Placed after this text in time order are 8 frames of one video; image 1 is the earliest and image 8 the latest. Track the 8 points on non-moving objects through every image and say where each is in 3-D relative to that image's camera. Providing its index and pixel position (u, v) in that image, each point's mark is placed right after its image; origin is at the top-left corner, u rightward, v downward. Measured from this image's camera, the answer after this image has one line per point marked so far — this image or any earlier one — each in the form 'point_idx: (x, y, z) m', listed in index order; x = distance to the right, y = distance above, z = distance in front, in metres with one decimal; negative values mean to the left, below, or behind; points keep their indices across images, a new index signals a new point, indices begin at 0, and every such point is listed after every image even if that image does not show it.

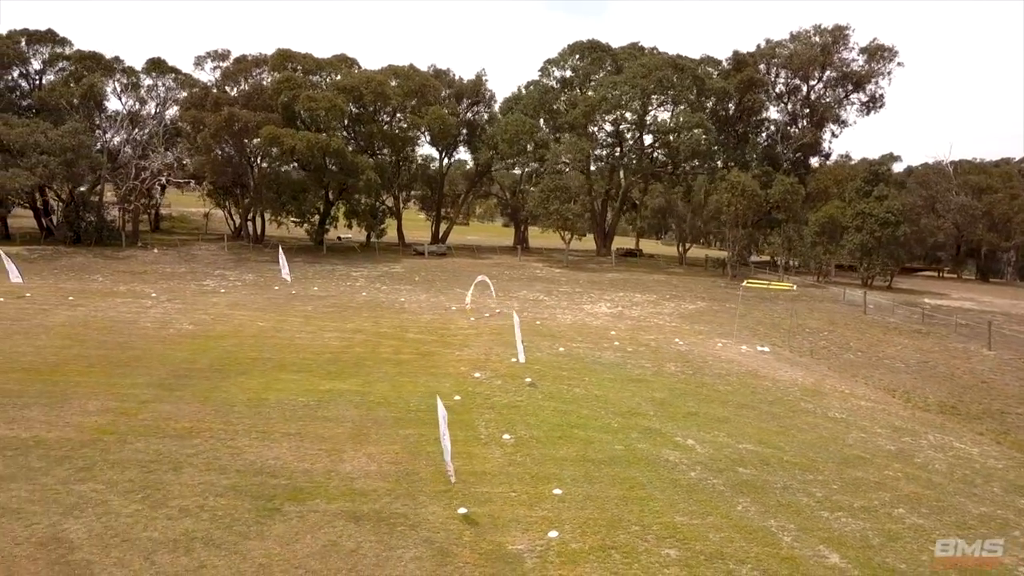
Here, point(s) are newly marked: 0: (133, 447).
0: (-4.8, -2.0, +10.3) m
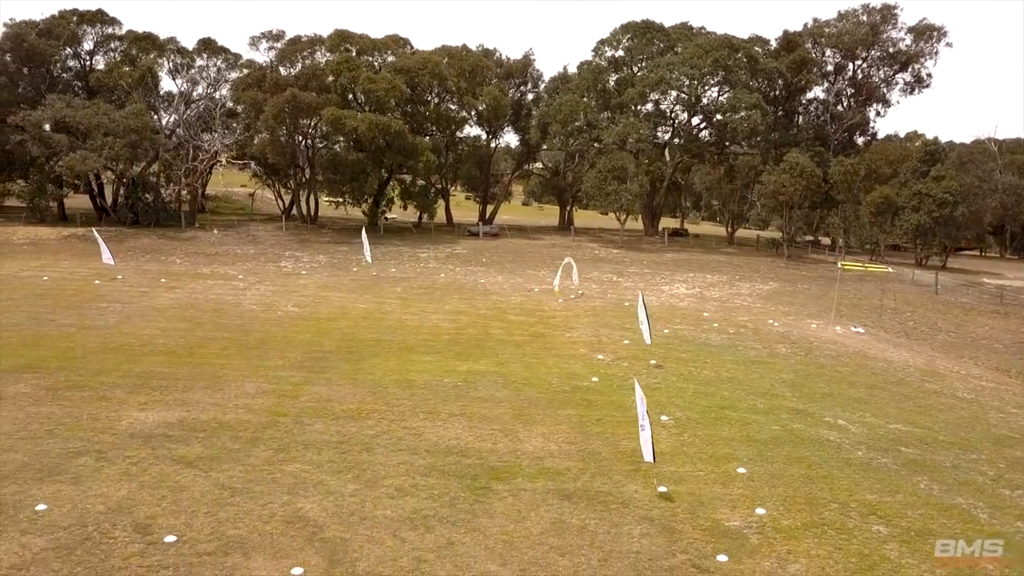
0: (-2.6, -1.8, +10.7) m
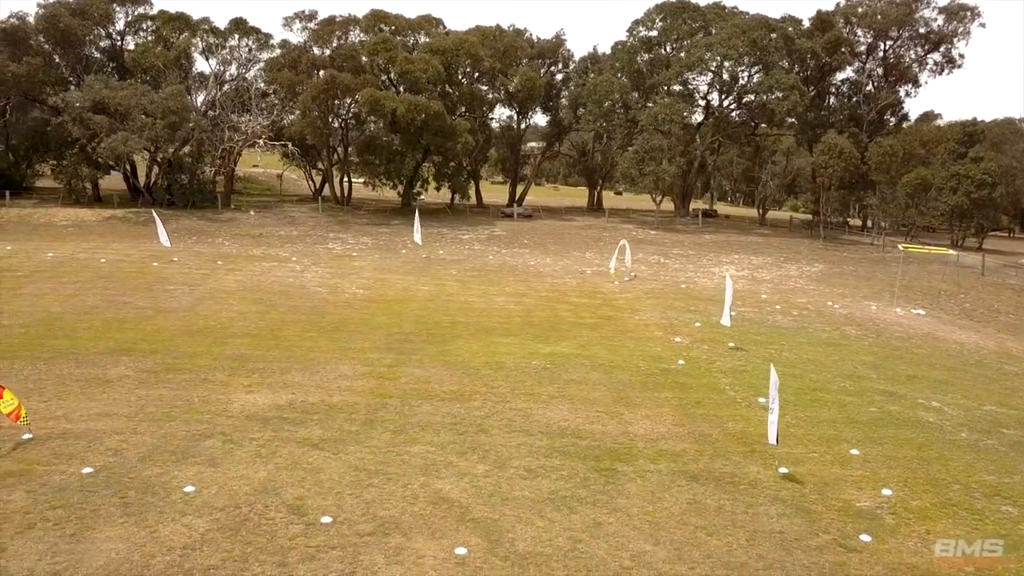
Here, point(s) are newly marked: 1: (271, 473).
0: (-1.2, -1.6, +10.8) m
1: (-2.6, -2.0, +8.7) m
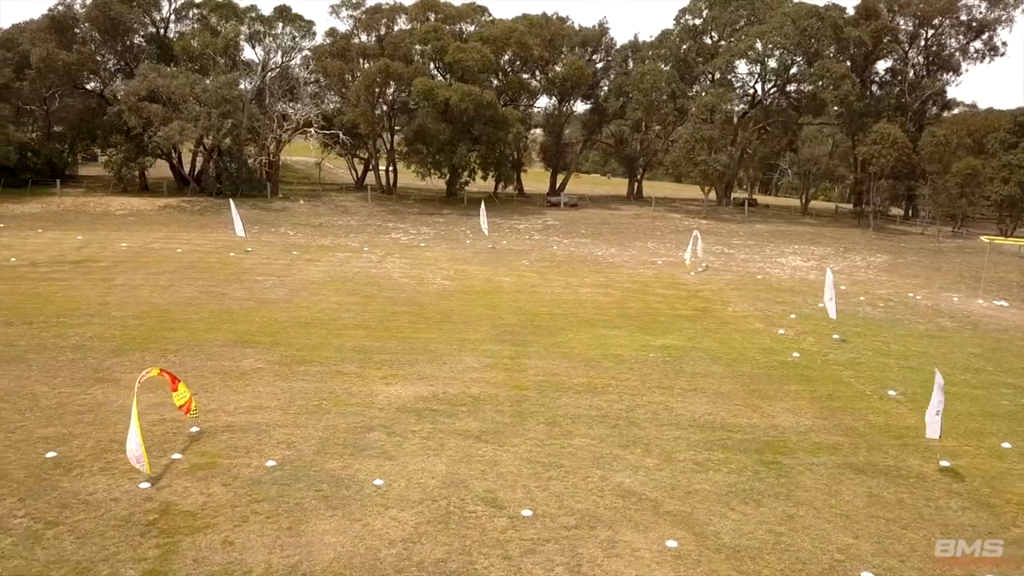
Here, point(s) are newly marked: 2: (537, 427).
0: (+0.7, -1.5, +10.9) m
1: (-0.7, -1.9, +8.8) m
2: (+0.3, -1.7, +10.0) m
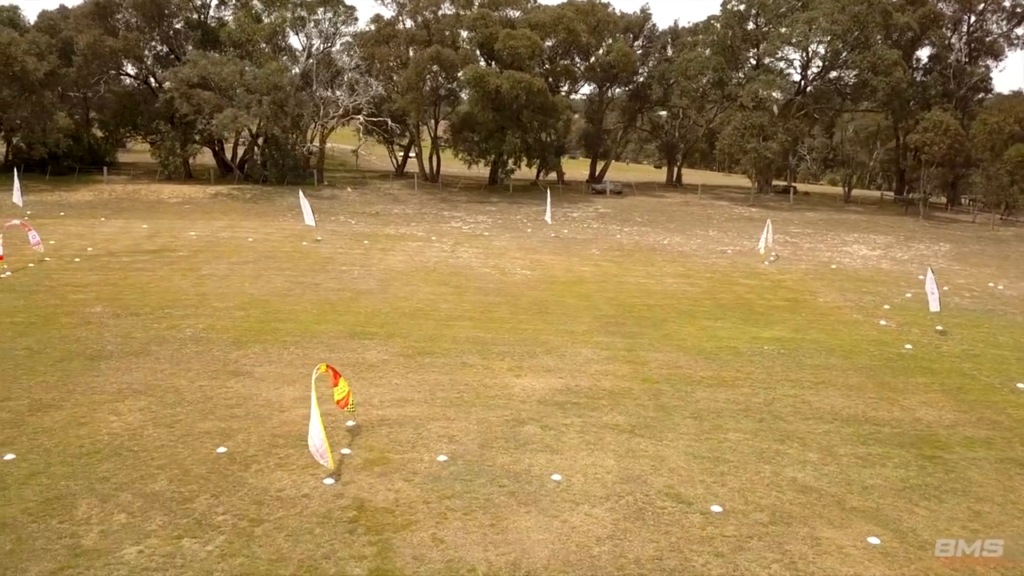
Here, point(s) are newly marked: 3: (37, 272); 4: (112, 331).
0: (+2.6, -1.4, +10.9) m
1: (+1.2, -1.9, +8.7) m
2: (+2.1, -1.6, +10.0) m
3: (-9.6, +0.3, +16.3) m
4: (-6.3, -0.7, +12.7) m
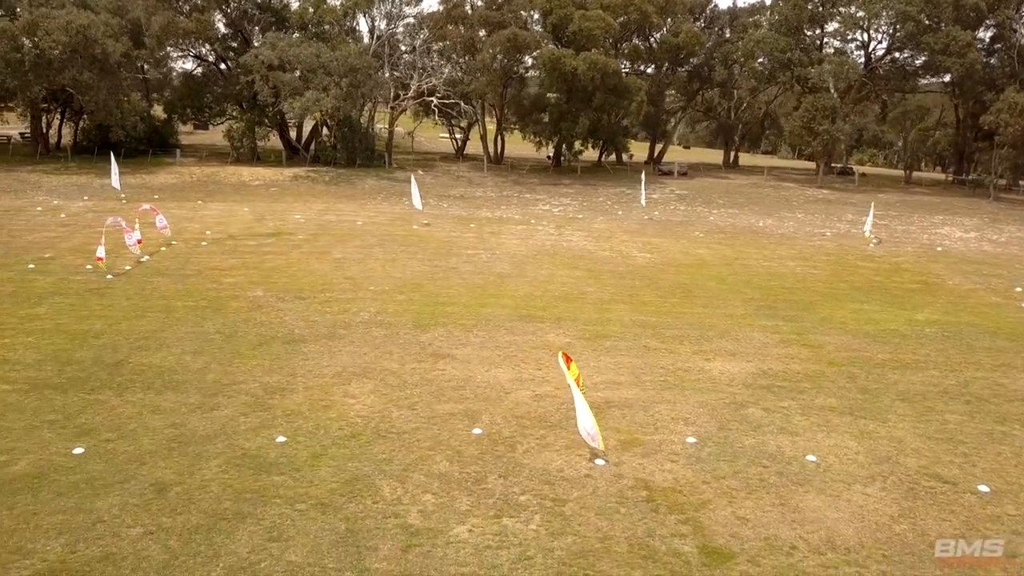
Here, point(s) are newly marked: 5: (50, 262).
0: (+5.3, -1.2, +11.1) m
1: (+3.9, -1.7, +9.0) m
2: (+4.9, -1.5, +10.2) m
3: (-6.9, +0.7, +16.5) m
4: (-3.6, -0.4, +12.9) m
5: (-9.1, +0.5, +15.9) m
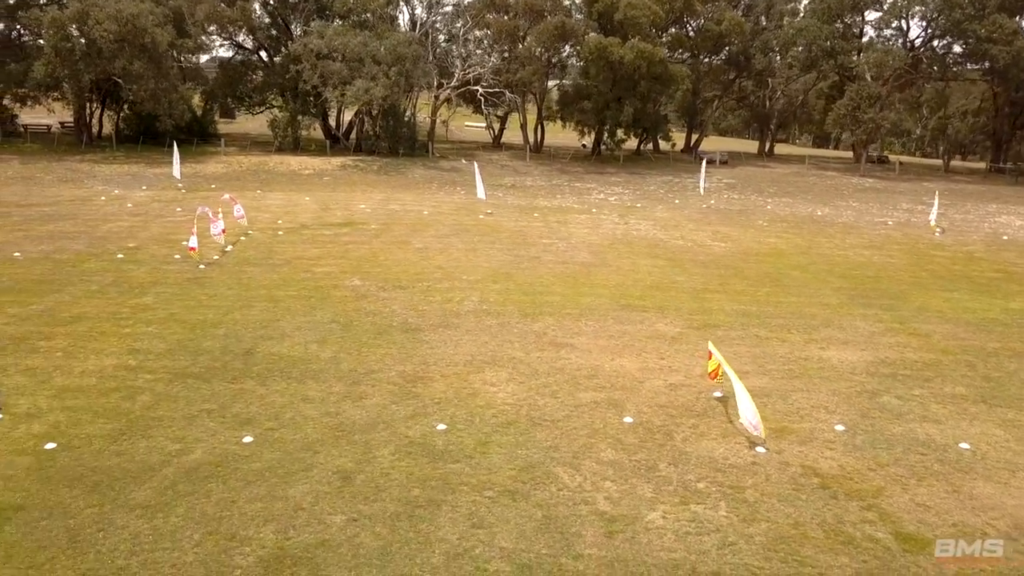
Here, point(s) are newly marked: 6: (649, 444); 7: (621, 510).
0: (+7.0, -1.1, +11.2) m
1: (+5.5, -1.6, +9.1) m
2: (+6.5, -1.3, +10.3) m
3: (-5.2, +0.9, +16.6) m
4: (-1.9, -0.3, +13.0) m
5: (-7.4, +0.7, +16.0) m
6: (+1.4, -1.6, +8.4) m
7: (+1.0, -2.0, +7.1) m
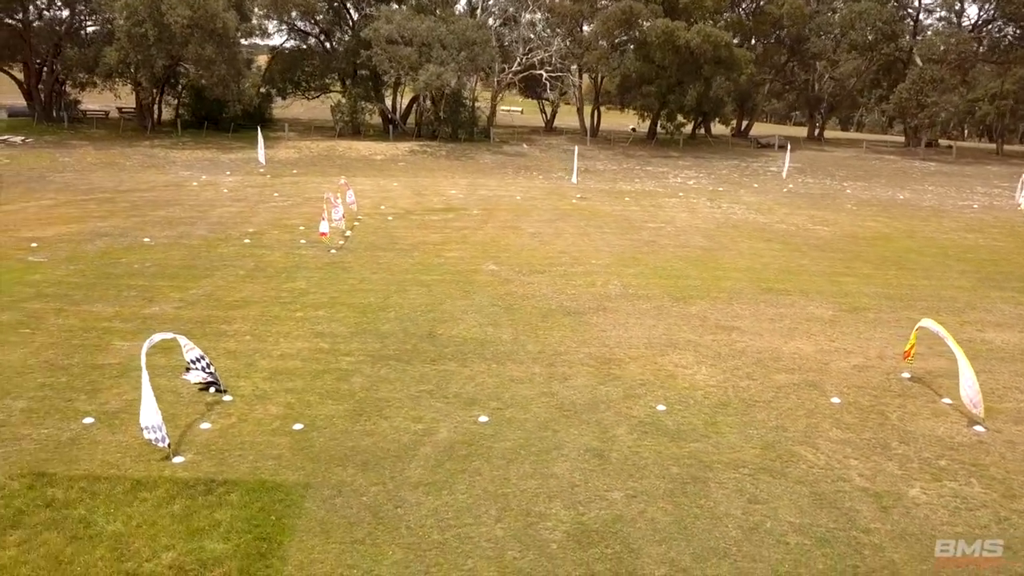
0: (+9.3, -0.8, +11.4) m
1: (+7.9, -1.4, +9.3) m
2: (+8.9, -1.1, +10.5) m
3: (-2.8, +1.2, +16.8) m
4: (+0.5, 0.0, +13.2) m
5: (-5.0, +1.0, +16.2) m
6: (+3.8, -1.4, +8.6) m
7: (+3.3, -1.8, +7.3) m
